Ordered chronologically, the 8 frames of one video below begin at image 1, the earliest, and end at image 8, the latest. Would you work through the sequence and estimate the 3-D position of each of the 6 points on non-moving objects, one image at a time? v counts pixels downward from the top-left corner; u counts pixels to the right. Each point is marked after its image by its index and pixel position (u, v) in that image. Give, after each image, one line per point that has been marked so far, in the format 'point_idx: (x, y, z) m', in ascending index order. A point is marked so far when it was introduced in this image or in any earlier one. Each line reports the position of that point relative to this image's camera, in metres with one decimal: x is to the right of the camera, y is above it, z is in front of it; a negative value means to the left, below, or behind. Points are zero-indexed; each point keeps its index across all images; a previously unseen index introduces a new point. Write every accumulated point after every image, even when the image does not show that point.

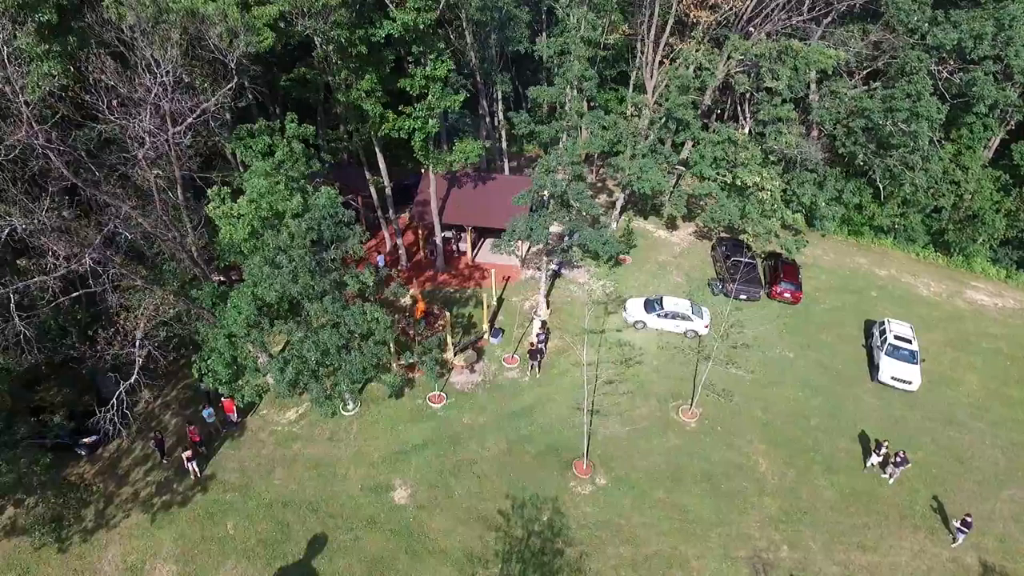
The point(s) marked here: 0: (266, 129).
0: (-7.3, +4.8, +18.3) m
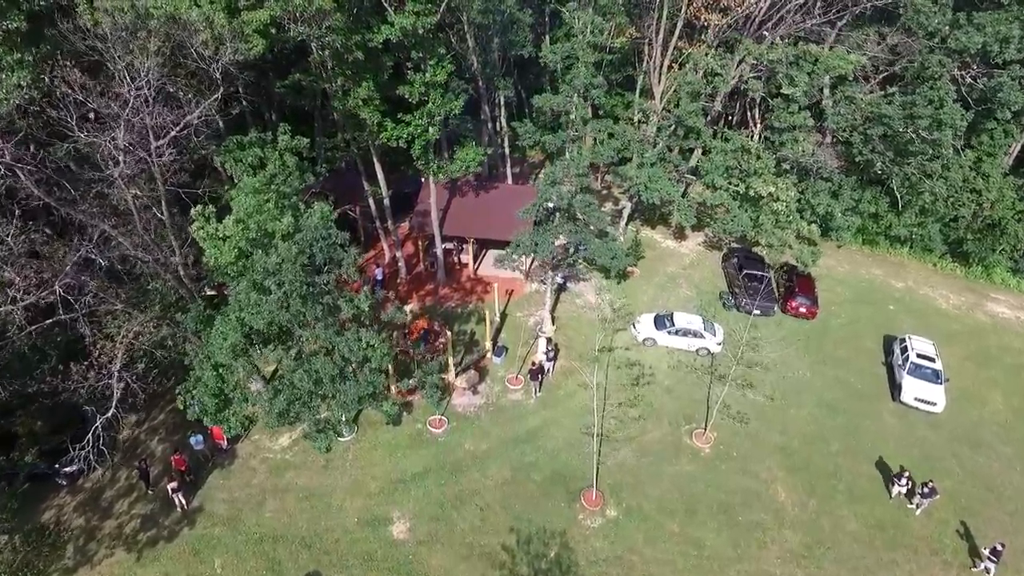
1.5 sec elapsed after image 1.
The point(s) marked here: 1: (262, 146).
0: (-7.2, +4.2, +17.2) m
1: (-7.1, +4.0, +17.1) m
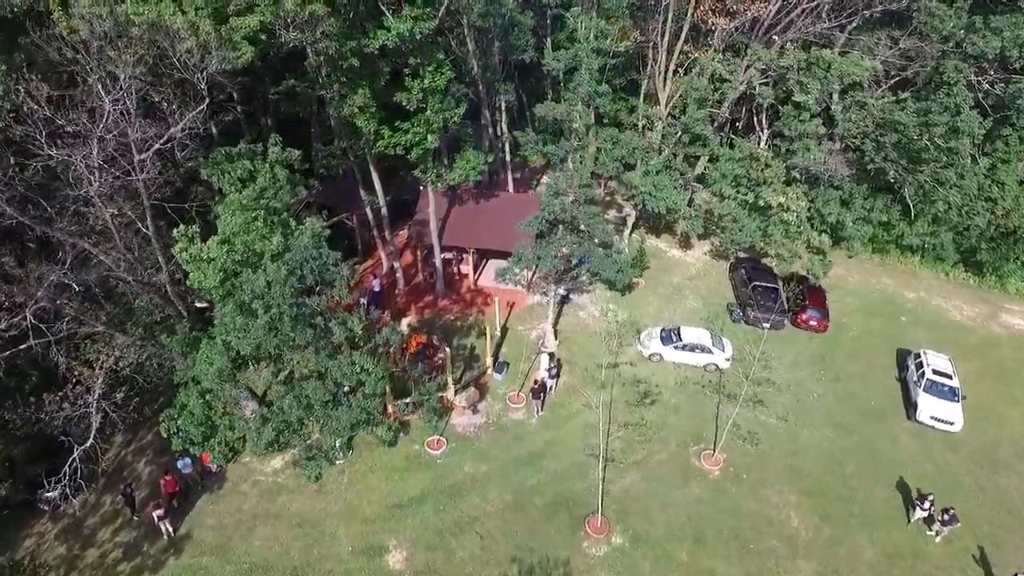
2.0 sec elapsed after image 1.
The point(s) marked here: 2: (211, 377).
0: (-7.2, +3.7, +16.5) m
1: (-7.0, +3.5, +16.3) m
2: (-6.9, -2.1, +13.9) m
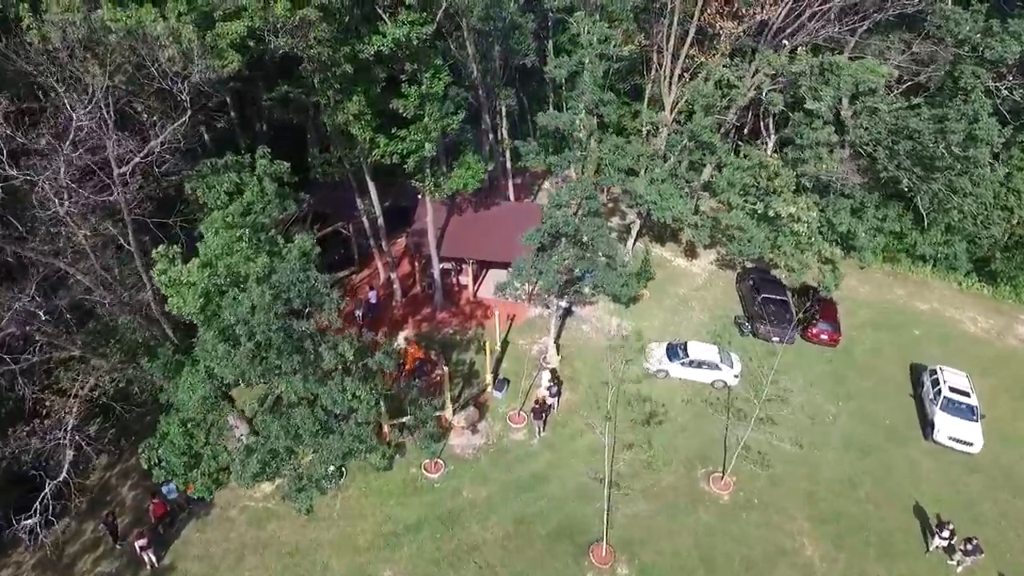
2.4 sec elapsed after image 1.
0: (-7.1, +3.2, +15.7) m
1: (-7.0, +3.0, +15.5) m
2: (-6.9, -2.5, +13.1) m
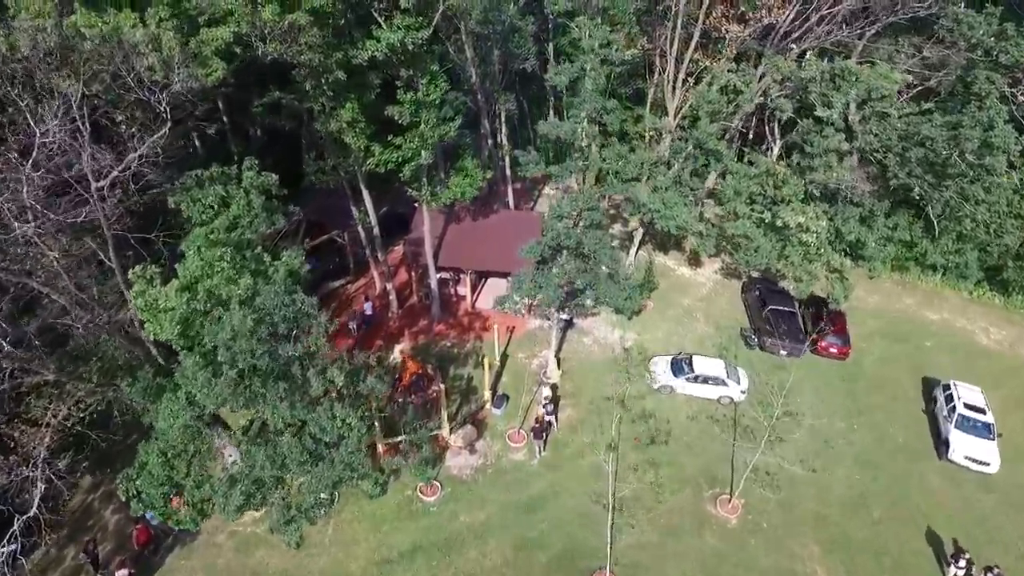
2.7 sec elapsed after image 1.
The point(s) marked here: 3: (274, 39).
0: (-7.2, +2.8, +14.9) m
1: (-7.0, +2.6, +14.8) m
2: (-6.9, -3.0, +12.4) m
3: (-6.3, +6.7, +16.3) m
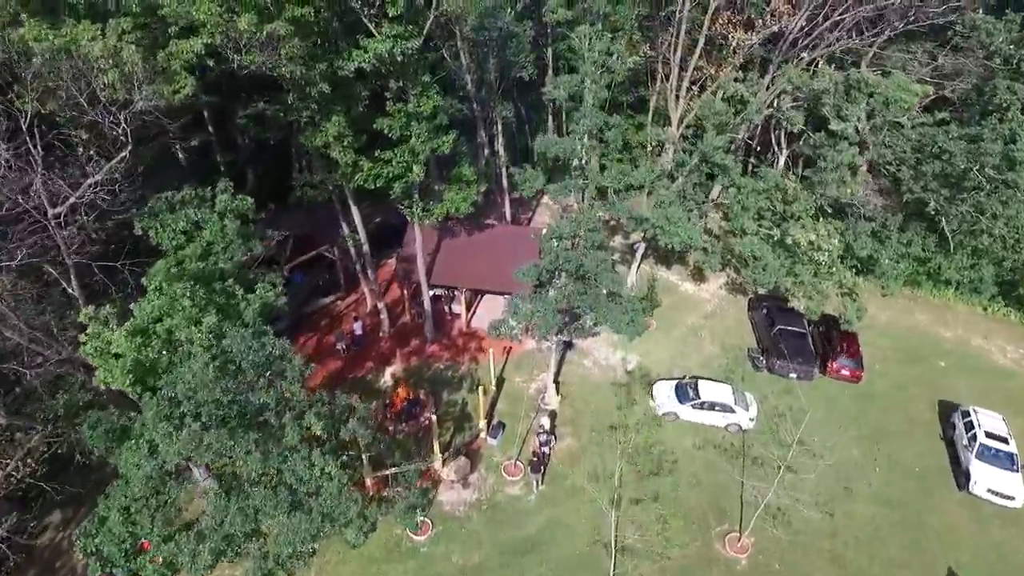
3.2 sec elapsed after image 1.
0: (-7.3, +2.0, +13.8) m
1: (-7.2, +1.8, +13.7) m
2: (-7.0, -3.7, +11.3) m
3: (-6.5, +6.0, +15.2) m
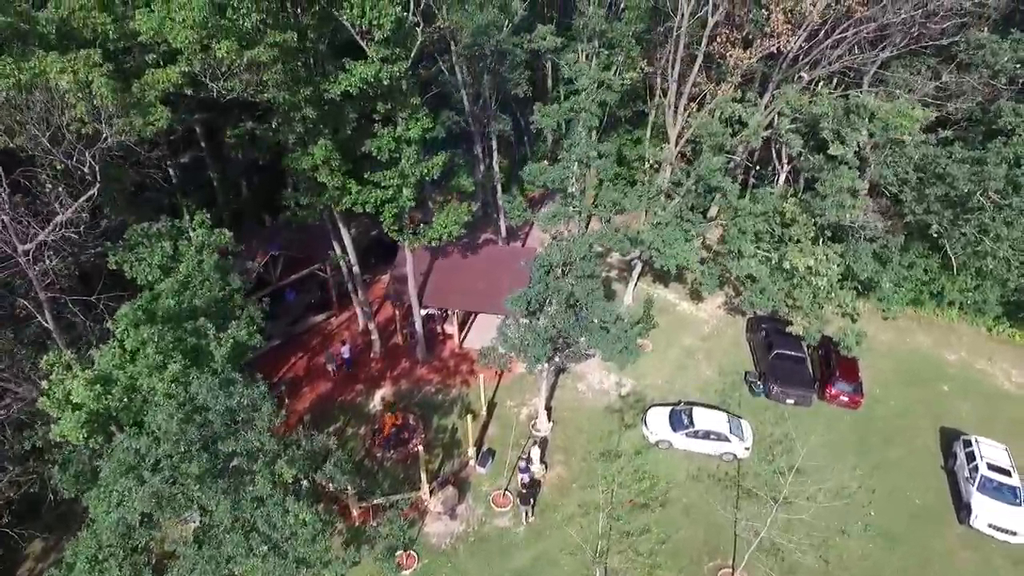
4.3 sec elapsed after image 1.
0: (-7.6, +1.3, +13.5) m
1: (-7.5, +1.1, +13.4) m
2: (-7.4, -4.5, +10.9) m
3: (-6.8, +5.2, +14.8) m
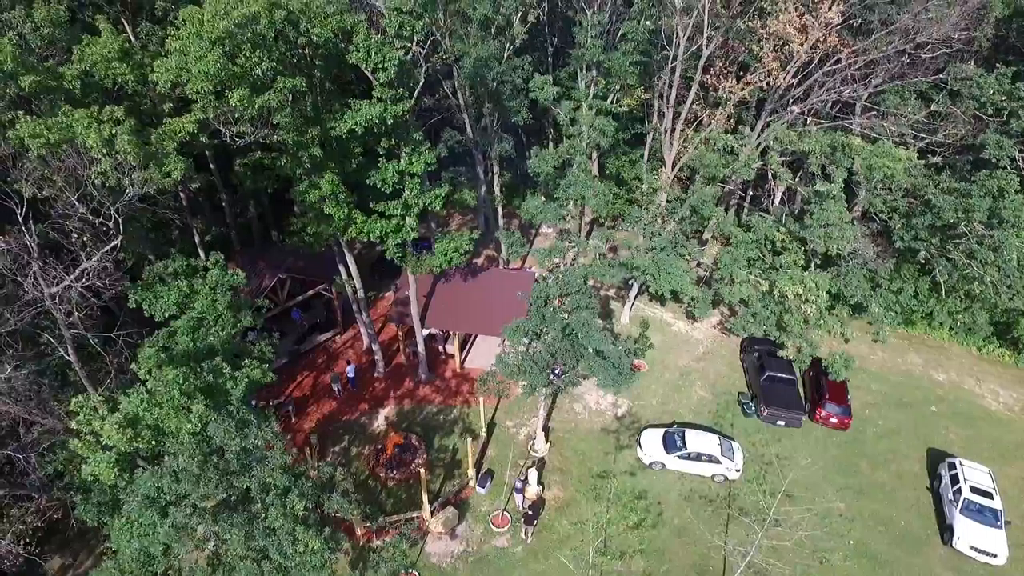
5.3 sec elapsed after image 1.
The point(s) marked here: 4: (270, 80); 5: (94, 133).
0: (-7.7, +0.4, +14.3) m
1: (-7.6, +0.2, +14.1) m
2: (-7.5, -5.3, +11.7) m
3: (-6.8, +4.3, +15.6) m
4: (-6.1, +5.2, +15.3) m
5: (-8.2, +3.0, +11.9) m
